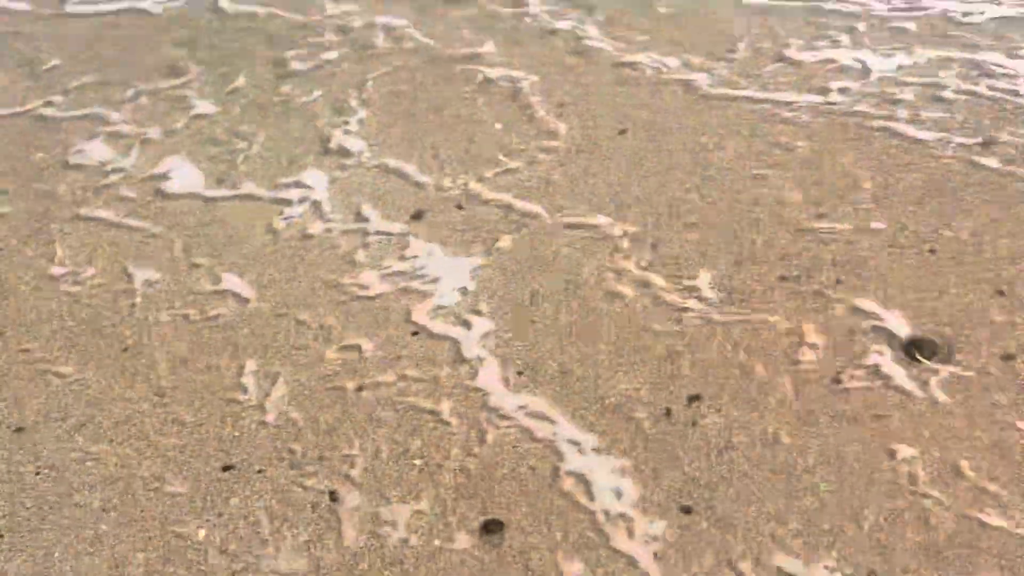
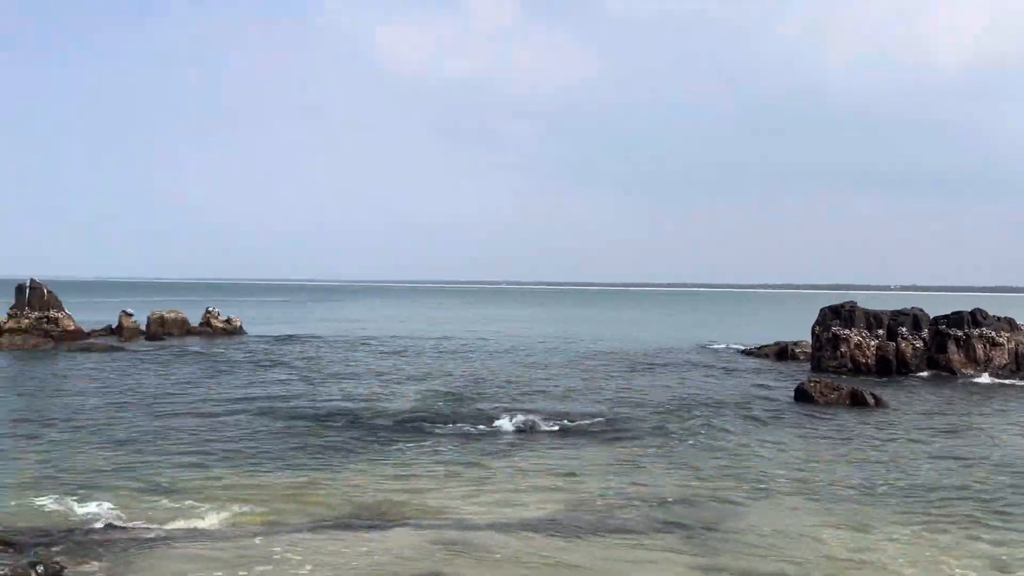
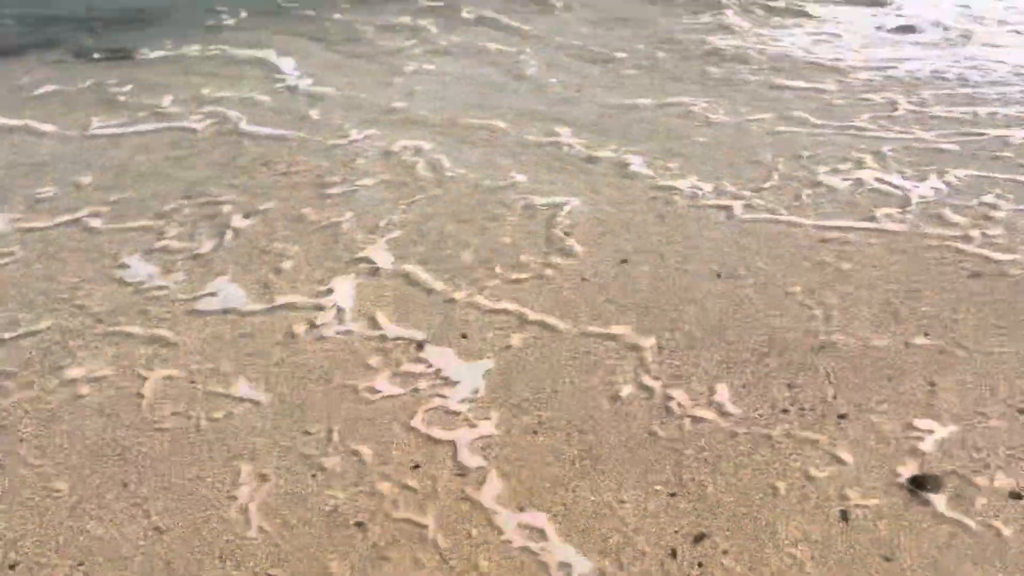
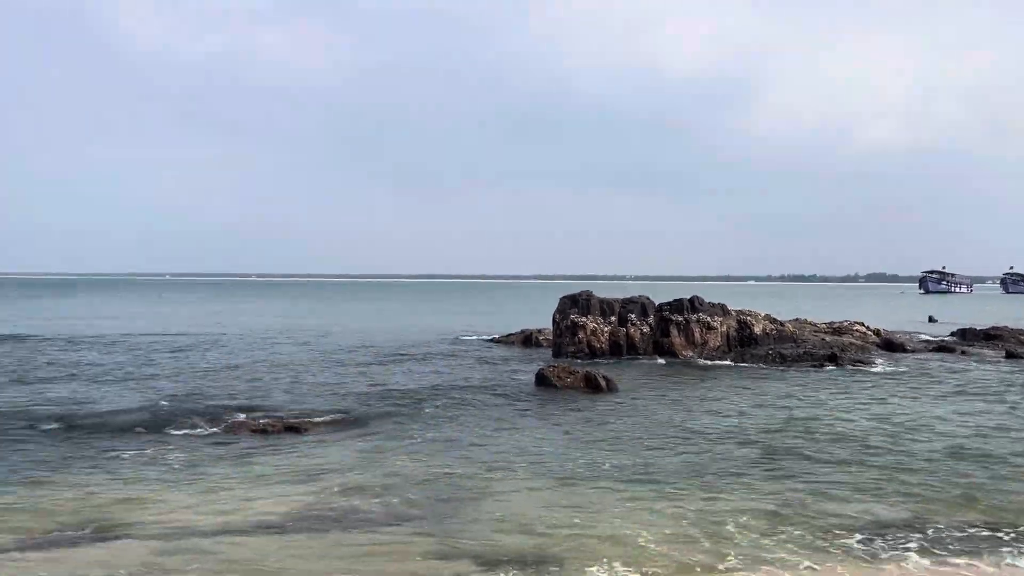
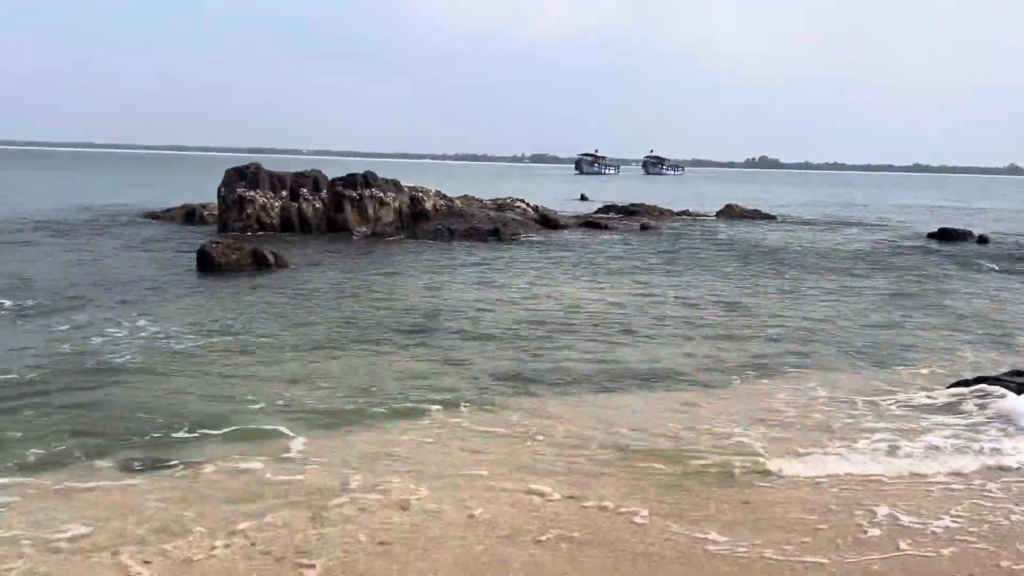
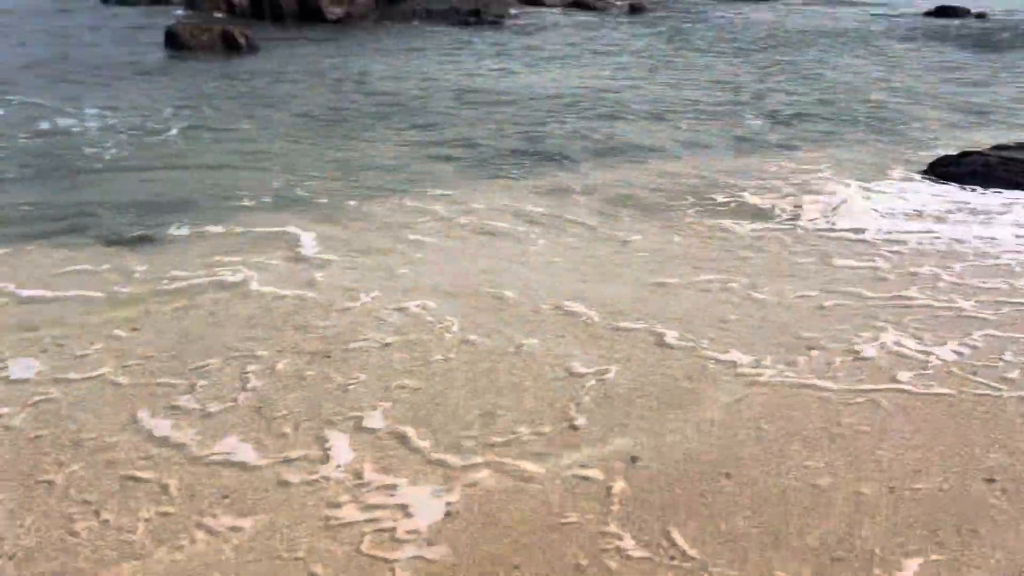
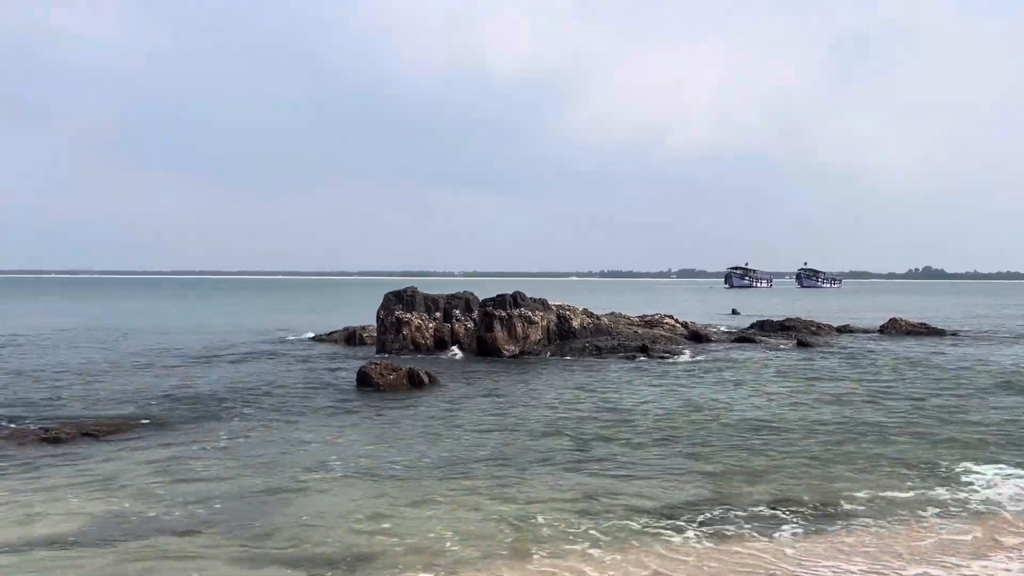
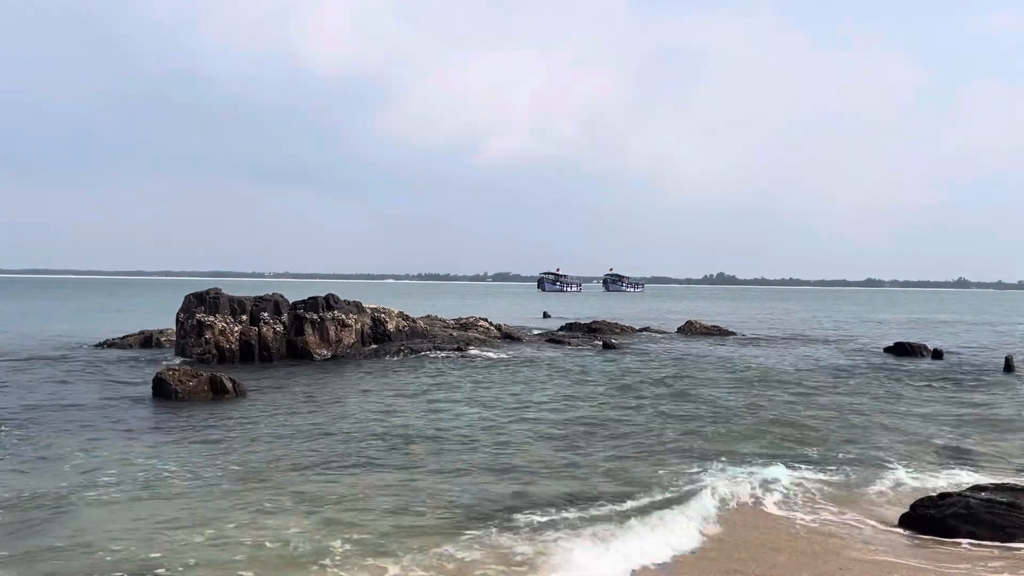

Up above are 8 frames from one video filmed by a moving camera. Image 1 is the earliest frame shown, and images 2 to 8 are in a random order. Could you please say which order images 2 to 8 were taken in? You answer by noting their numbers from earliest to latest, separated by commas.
3, 6, 5, 8, 7, 4, 2
